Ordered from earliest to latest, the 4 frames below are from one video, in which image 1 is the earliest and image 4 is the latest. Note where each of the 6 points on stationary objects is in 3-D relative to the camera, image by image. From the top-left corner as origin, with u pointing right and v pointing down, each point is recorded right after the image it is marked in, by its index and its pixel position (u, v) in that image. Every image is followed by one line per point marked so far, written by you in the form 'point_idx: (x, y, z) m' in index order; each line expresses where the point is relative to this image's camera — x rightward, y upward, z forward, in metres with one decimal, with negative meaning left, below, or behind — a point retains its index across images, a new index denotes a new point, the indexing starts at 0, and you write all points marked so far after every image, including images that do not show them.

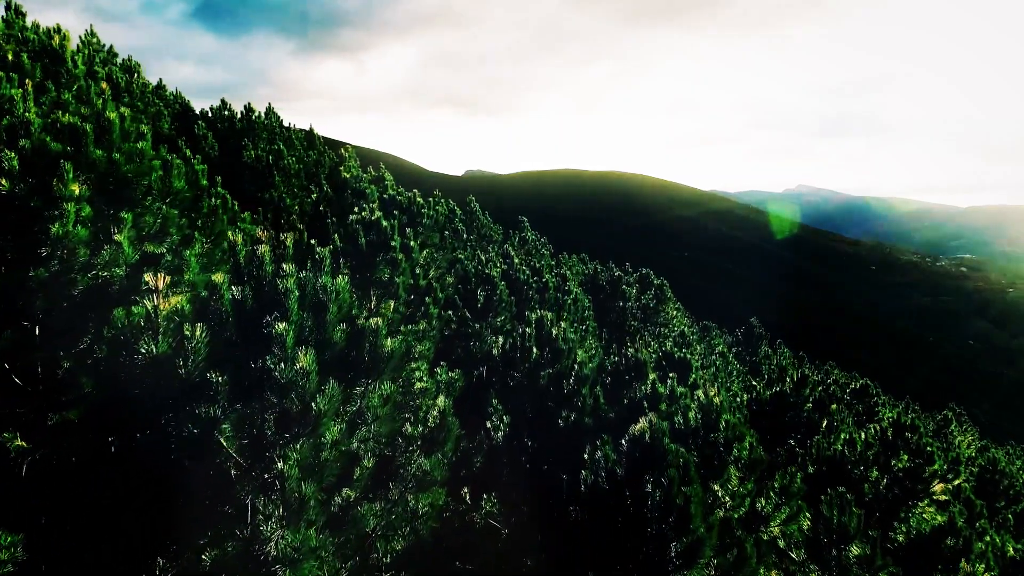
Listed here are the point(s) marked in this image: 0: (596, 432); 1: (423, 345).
0: (+2.0, -3.5, +17.1) m
1: (-2.5, -1.7, +20.0) m
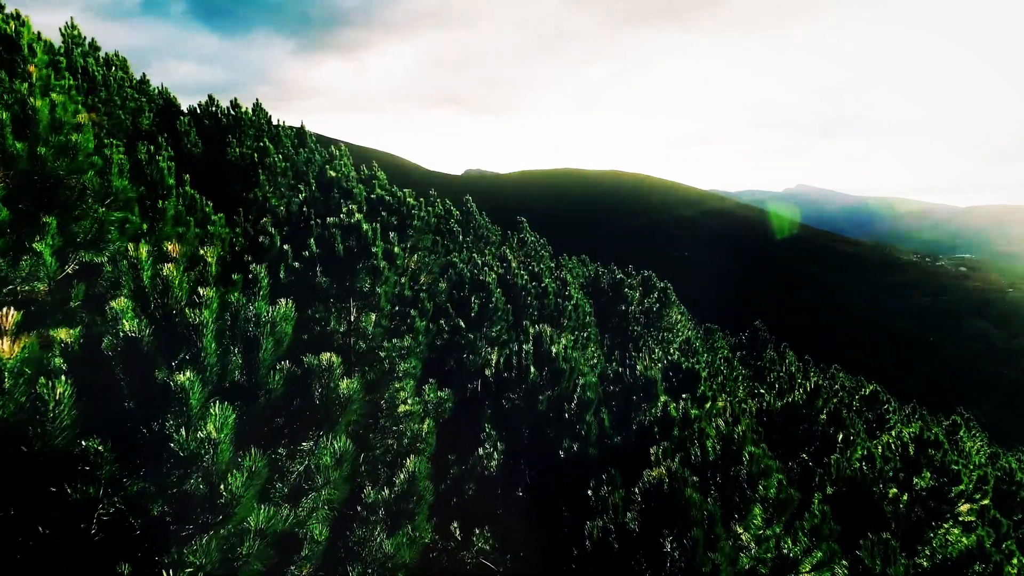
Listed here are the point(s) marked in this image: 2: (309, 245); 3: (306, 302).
0: (+1.9, -3.7, +15.2) m
1: (-2.7, -1.9, +18.0) m
2: (-5.1, +1.1, +17.9) m
3: (-5.1, -0.4, +17.7) m
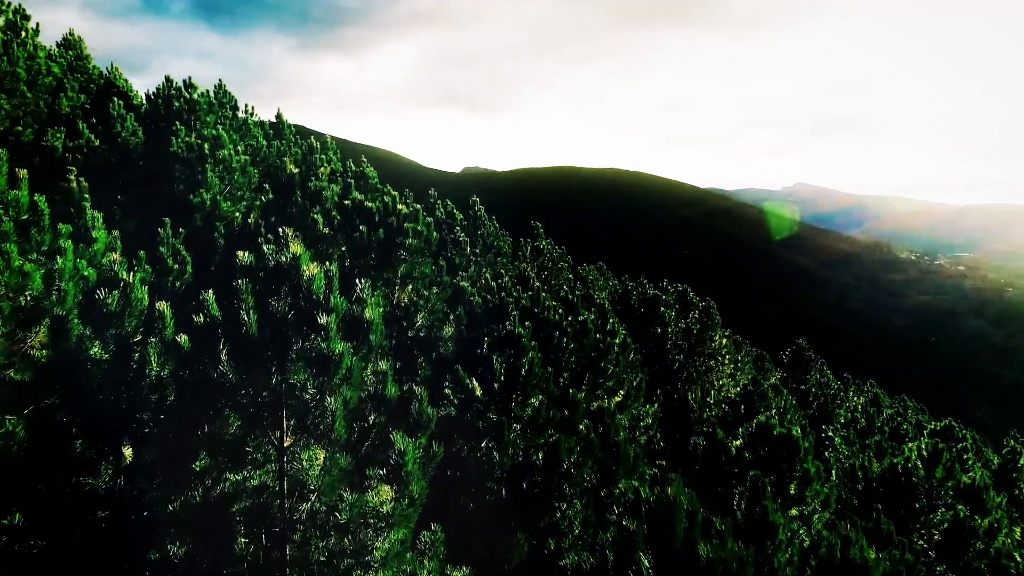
0: (+2.9, -5.0, +6.8) m
1: (-1.7, -3.2, +9.6) m
2: (-4.1, -0.2, +9.5) m
3: (-4.1, -1.7, +9.3) m
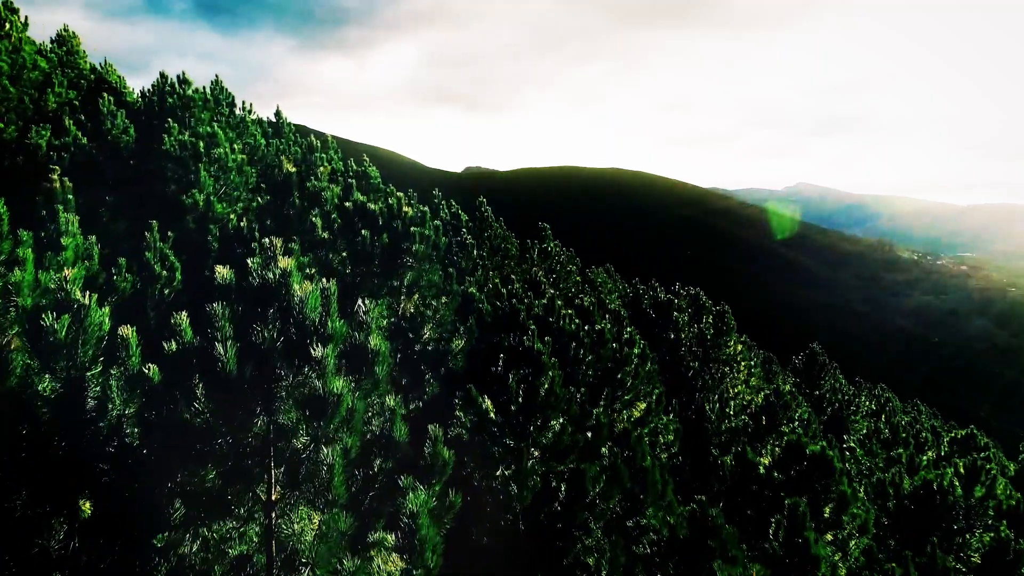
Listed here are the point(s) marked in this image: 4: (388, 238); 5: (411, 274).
0: (+3.3, -5.3, +5.2) m
1: (-1.3, -3.5, +8.0) m
2: (-3.7, -0.4, +7.9) m
3: (-3.8, -1.9, +7.8) m
4: (-3.2, +1.3, +18.2) m
5: (-2.5, +0.3, +17.7) m
